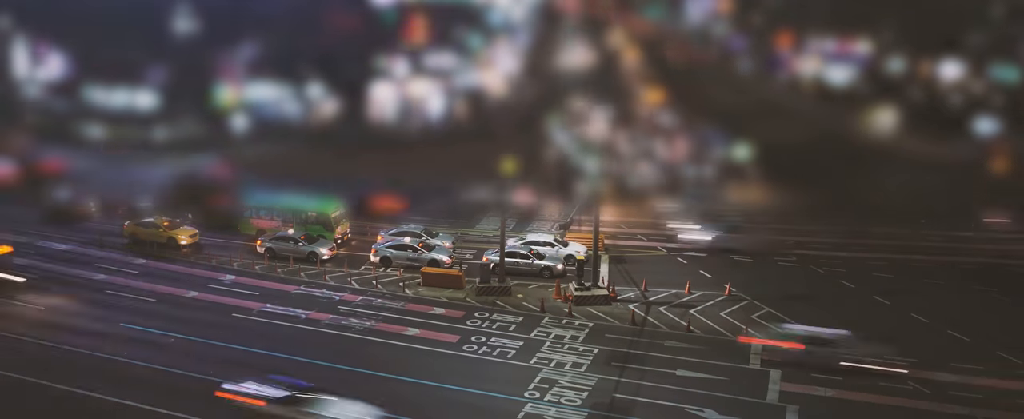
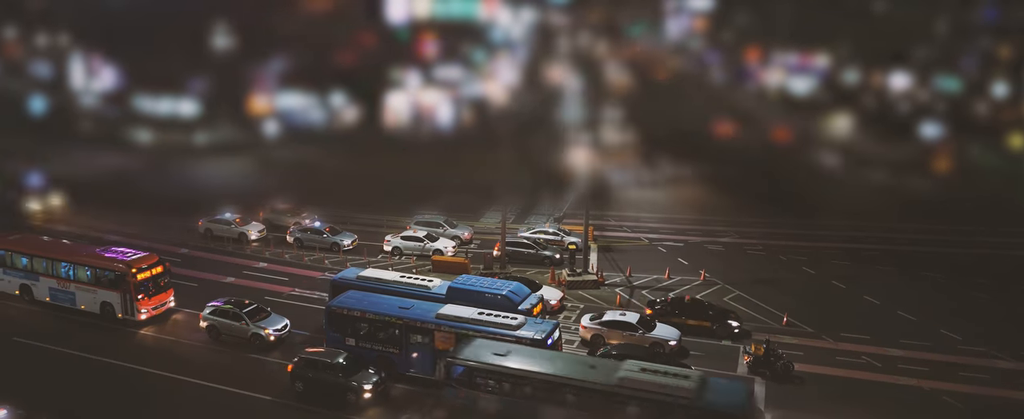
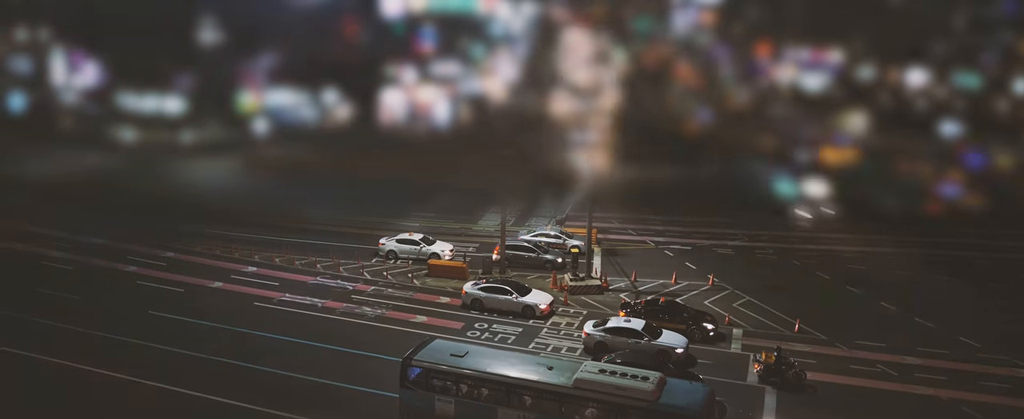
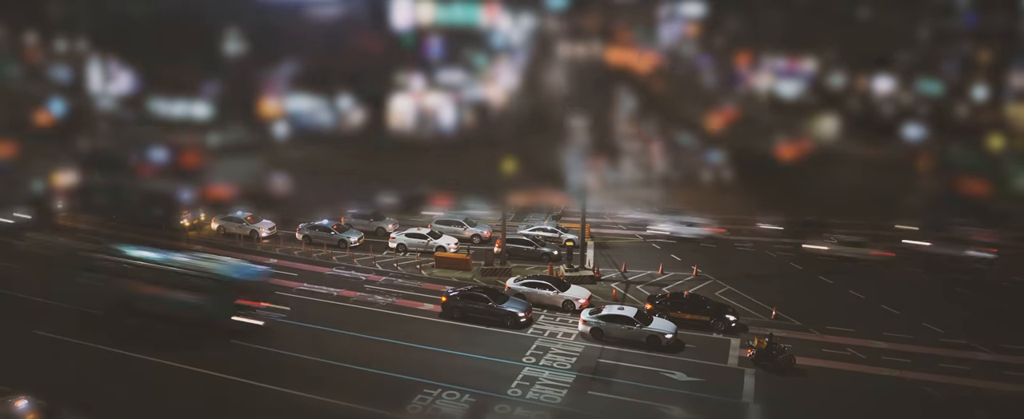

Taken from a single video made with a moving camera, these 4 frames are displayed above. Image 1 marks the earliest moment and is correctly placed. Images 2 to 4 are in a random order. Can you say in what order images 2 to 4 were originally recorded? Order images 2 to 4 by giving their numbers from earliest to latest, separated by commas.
3, 2, 4
